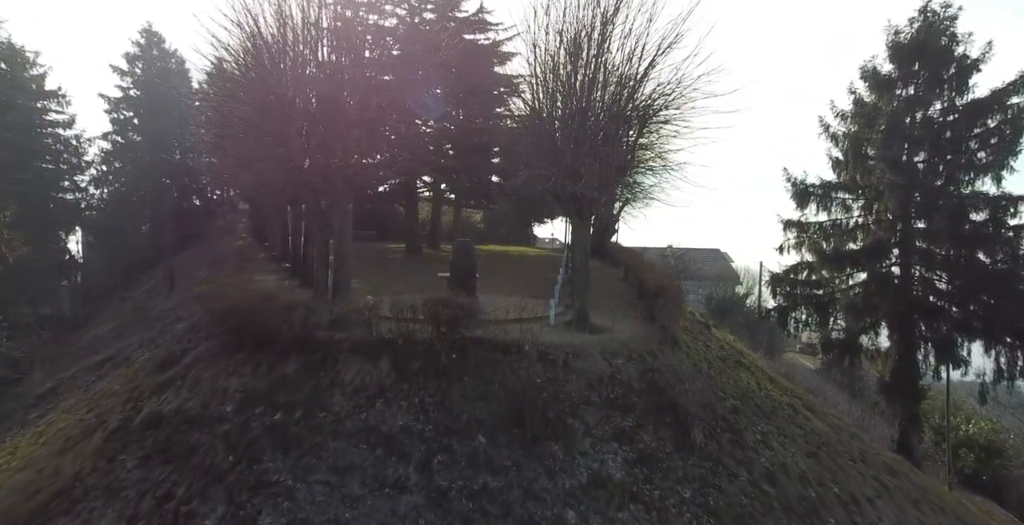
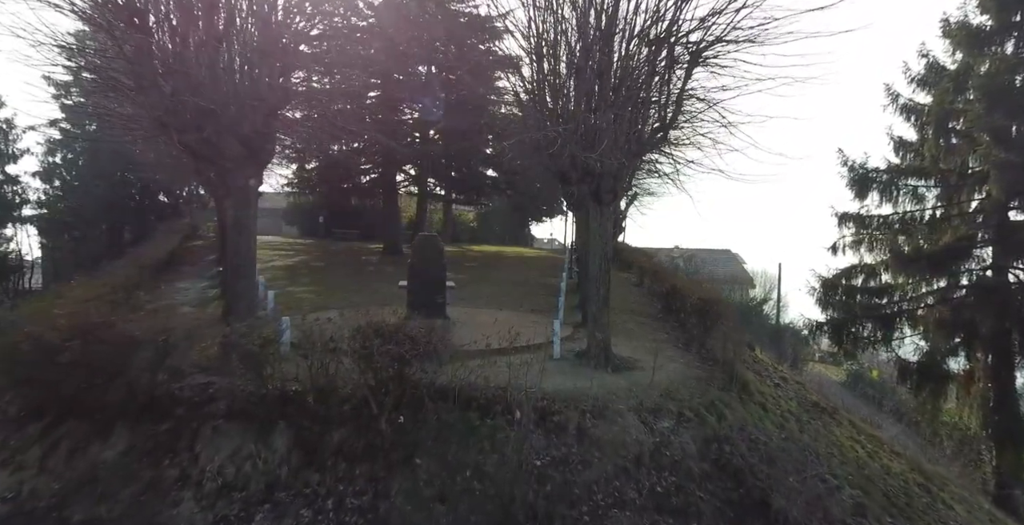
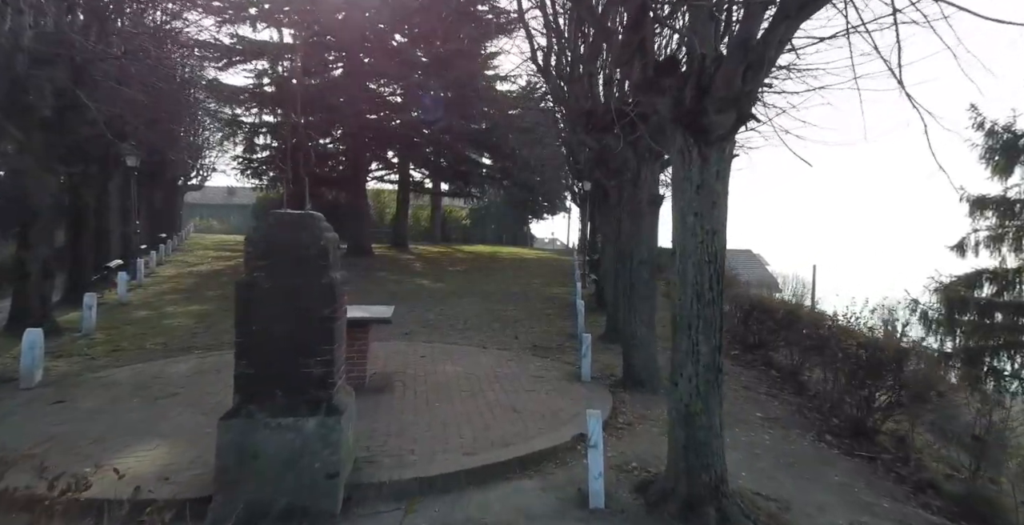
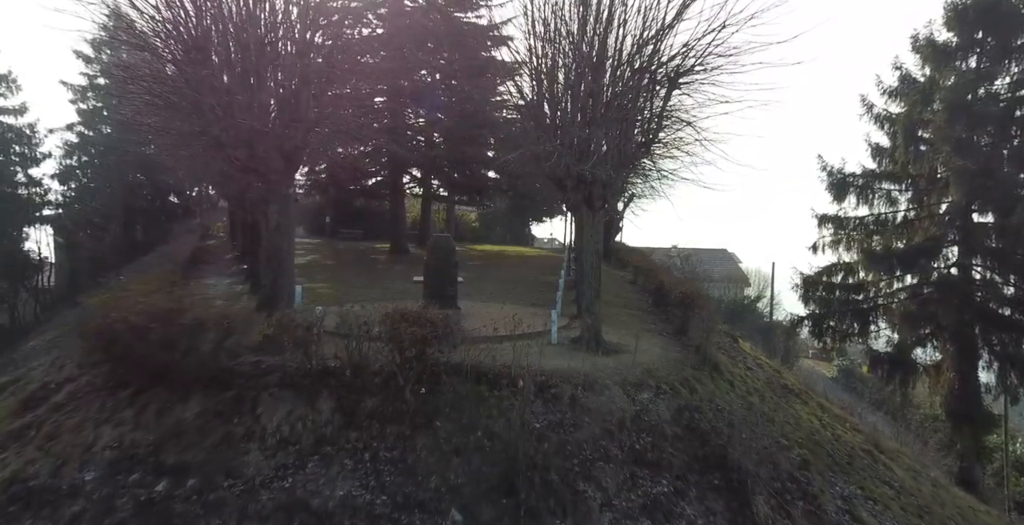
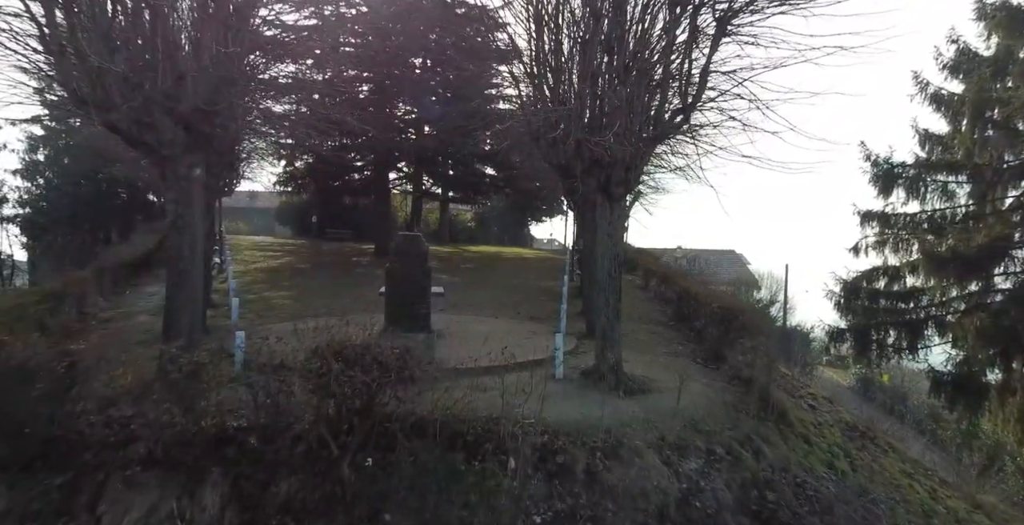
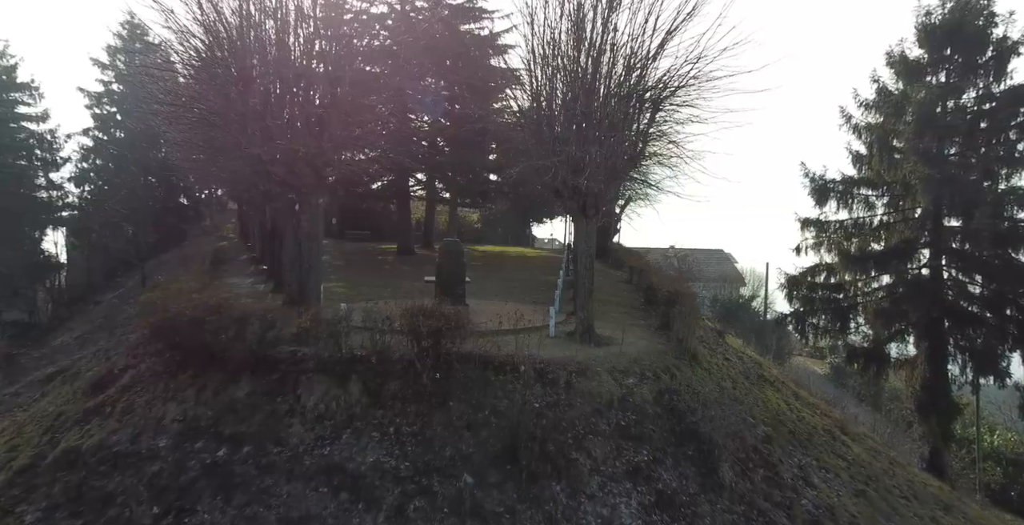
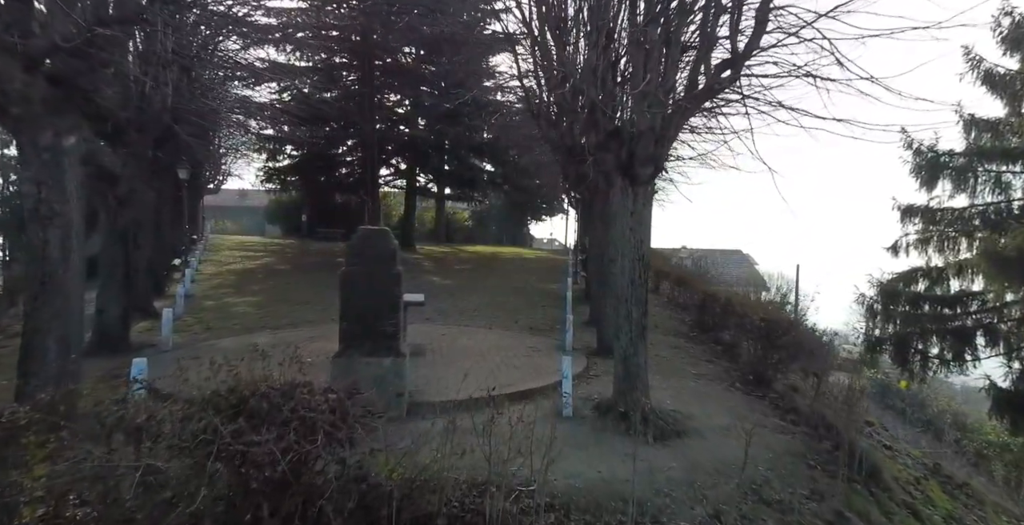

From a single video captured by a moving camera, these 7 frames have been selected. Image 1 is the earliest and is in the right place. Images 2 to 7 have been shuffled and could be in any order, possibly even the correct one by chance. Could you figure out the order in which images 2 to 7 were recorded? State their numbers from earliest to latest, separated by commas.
6, 4, 2, 5, 7, 3
